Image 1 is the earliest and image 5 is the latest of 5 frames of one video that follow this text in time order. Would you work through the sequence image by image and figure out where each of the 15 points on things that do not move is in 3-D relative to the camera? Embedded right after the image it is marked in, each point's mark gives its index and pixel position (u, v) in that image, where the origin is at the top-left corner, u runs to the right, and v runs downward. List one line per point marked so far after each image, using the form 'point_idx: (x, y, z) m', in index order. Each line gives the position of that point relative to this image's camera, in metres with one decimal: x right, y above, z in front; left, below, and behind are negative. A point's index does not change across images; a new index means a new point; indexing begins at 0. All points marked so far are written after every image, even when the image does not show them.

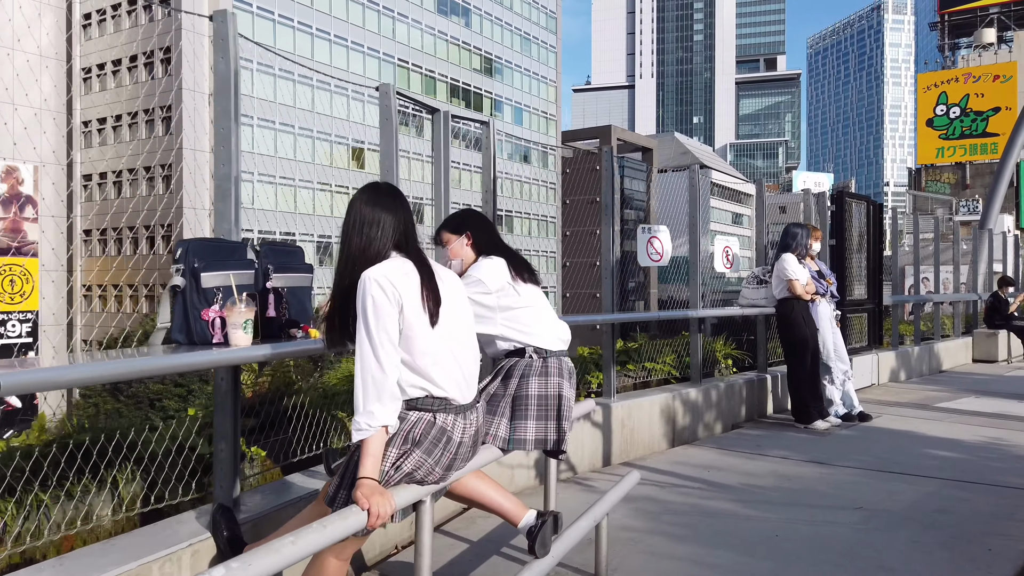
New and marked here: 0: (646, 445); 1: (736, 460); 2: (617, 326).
0: (+1.1, -1.2, +6.7) m
1: (+1.6, -1.2, +6.2) m
2: (+0.8, -0.3, +6.7) m
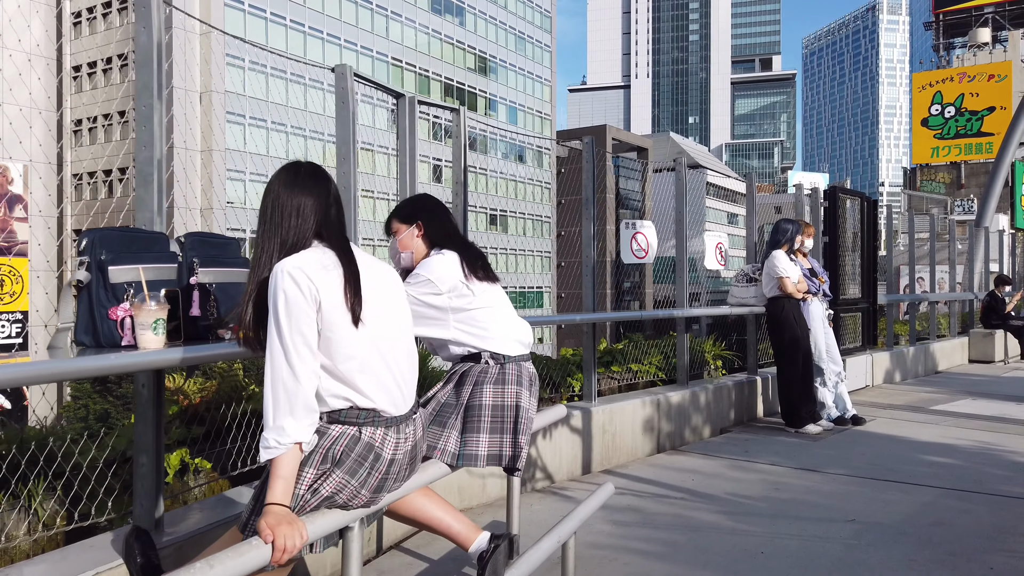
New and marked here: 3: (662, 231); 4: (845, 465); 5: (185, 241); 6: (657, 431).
0: (+0.9, -1.2, +6.3) m
1: (+1.4, -1.2, +5.8) m
2: (+0.6, -0.3, +6.4) m
3: (+1.4, +0.5, +7.8) m
4: (+2.3, -1.2, +6.0) m
5: (-1.1, +0.2, +2.9) m
6: (+1.2, -1.1, +6.7) m
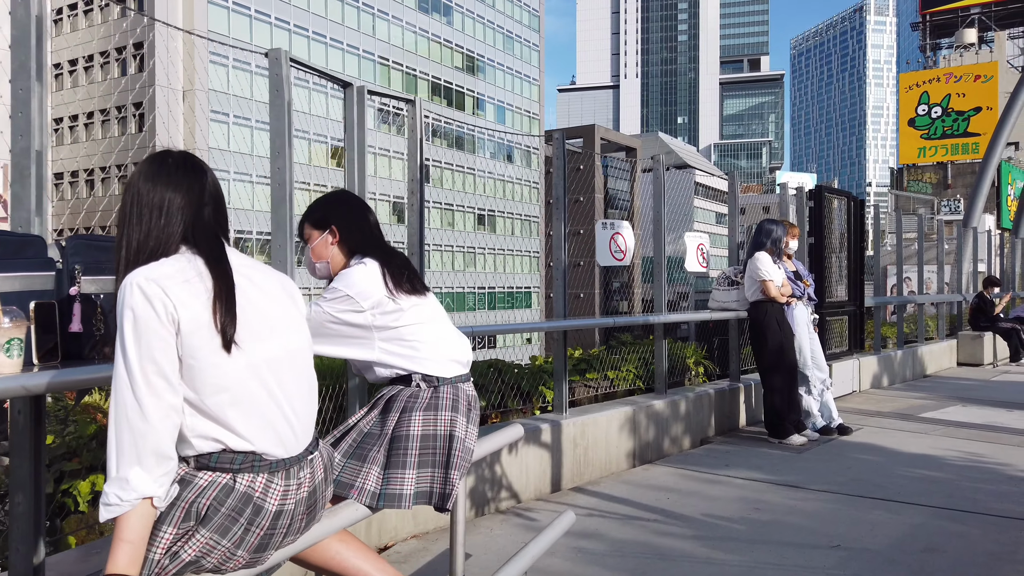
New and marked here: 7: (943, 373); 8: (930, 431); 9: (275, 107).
0: (+0.6, -1.2, +6.0) m
1: (+1.2, -1.3, +5.5) m
2: (+0.4, -0.3, +6.0) m
3: (+1.1, +0.5, +7.4) m
4: (+2.1, -1.3, +5.6) m
5: (-1.3, +0.1, +2.6) m
6: (+0.9, -1.2, +6.3) m
7: (+6.6, -1.3, +13.1) m
8: (+3.8, -1.3, +7.7) m
9: (-1.1, +0.8, +3.8) m
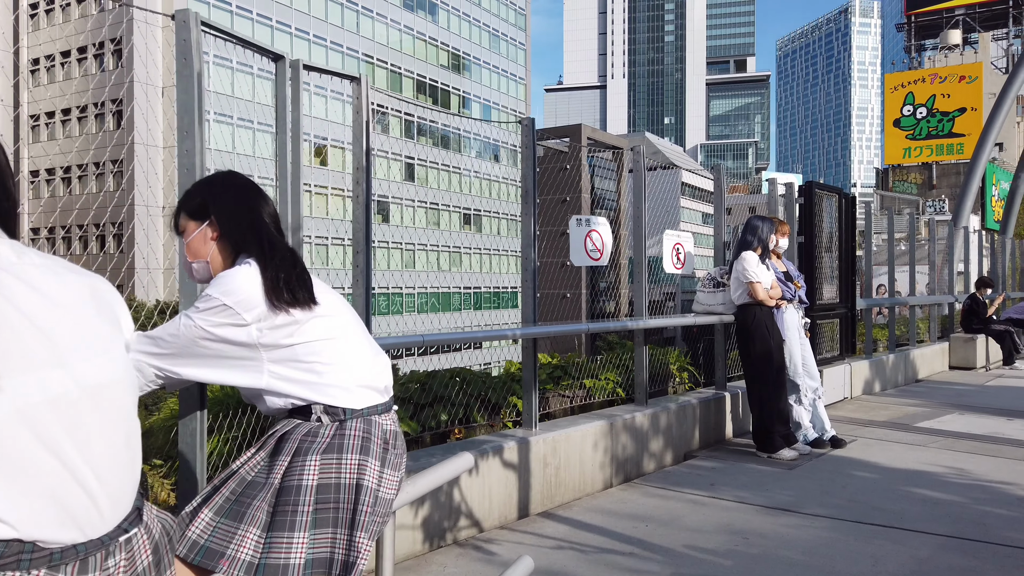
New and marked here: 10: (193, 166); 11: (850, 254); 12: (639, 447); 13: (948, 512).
0: (+0.4, -1.3, +5.4) m
1: (+1.0, -1.3, +5.0) m
2: (+0.2, -0.3, +5.4) m
3: (+0.9, +0.5, +6.9) m
4: (+1.9, -1.3, +5.1) m
5: (-1.5, +0.1, +2.0) m
6: (+0.7, -1.2, +5.8) m
7: (+6.3, -1.3, +12.7) m
8: (+3.5, -1.3, +7.2) m
9: (-1.3, +0.8, +3.3) m
10: (-1.2, +0.5, +3.3) m
11: (+4.0, +0.4, +10.0) m
12: (+0.9, -1.2, +6.1) m
13: (+2.6, -1.3, +5.0) m
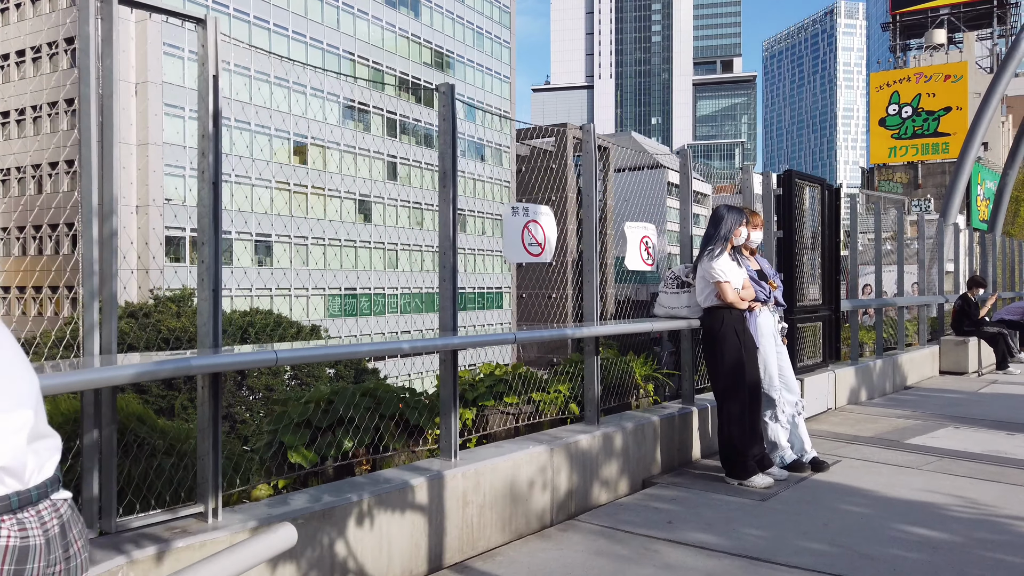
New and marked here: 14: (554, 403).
0: (0.0, -1.3, +4.5) m
1: (+0.6, -1.3, +4.1) m
2: (-0.3, -0.3, +4.5) m
3: (+0.4, +0.5, +6.0) m
4: (+1.4, -1.3, +4.2) m
5: (-1.9, +0.1, +1.1) m
6: (+0.2, -1.2, +4.9) m
7: (+5.8, -1.3, +11.8) m
8: (+3.0, -1.3, +6.3) m
9: (-1.7, +0.8, +2.3) m
10: (-1.6, +0.5, +2.3) m
11: (+3.5, +0.4, +9.2) m
12: (+0.5, -1.2, +5.2) m
13: (+2.1, -1.3, +4.1) m
14: (+0.3, -0.8, +6.1) m
